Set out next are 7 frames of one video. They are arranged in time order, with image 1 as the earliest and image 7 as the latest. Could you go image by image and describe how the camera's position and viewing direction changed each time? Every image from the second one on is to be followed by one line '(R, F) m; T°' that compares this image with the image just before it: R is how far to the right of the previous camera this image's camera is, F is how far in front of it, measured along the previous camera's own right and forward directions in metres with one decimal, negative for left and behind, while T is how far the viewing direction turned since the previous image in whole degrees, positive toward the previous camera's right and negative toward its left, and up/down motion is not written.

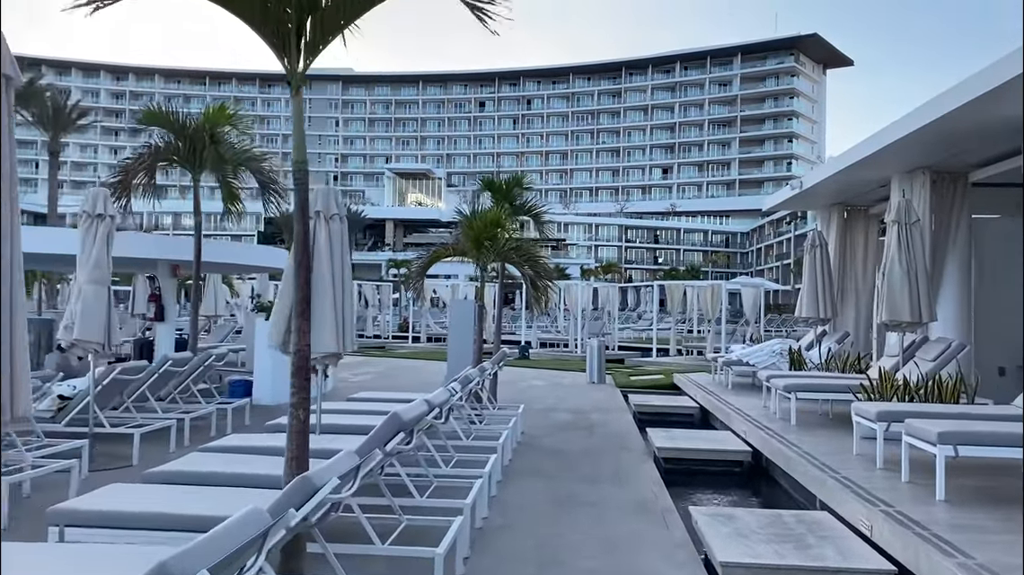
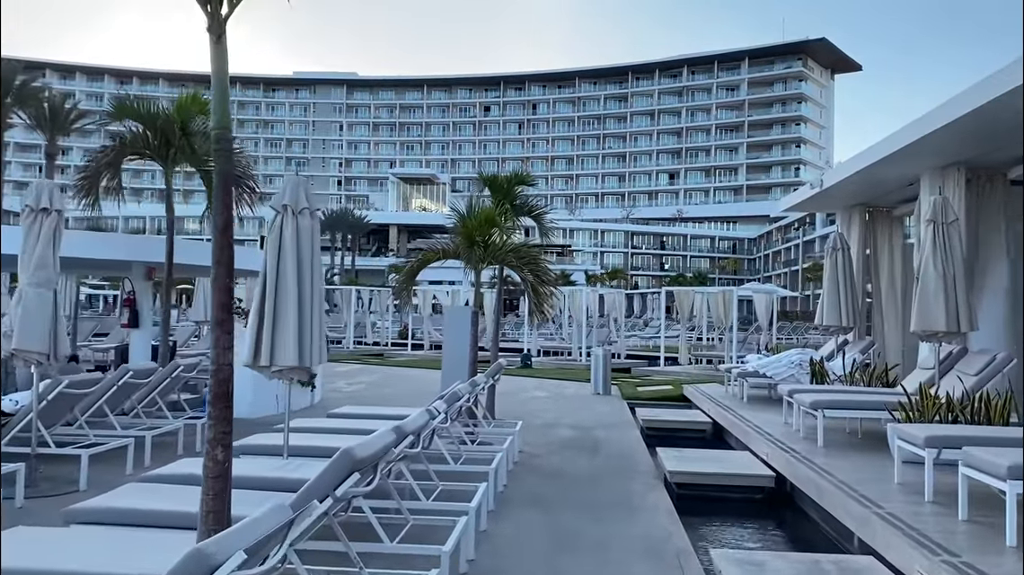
(+0.1, +0.8) m; 0°
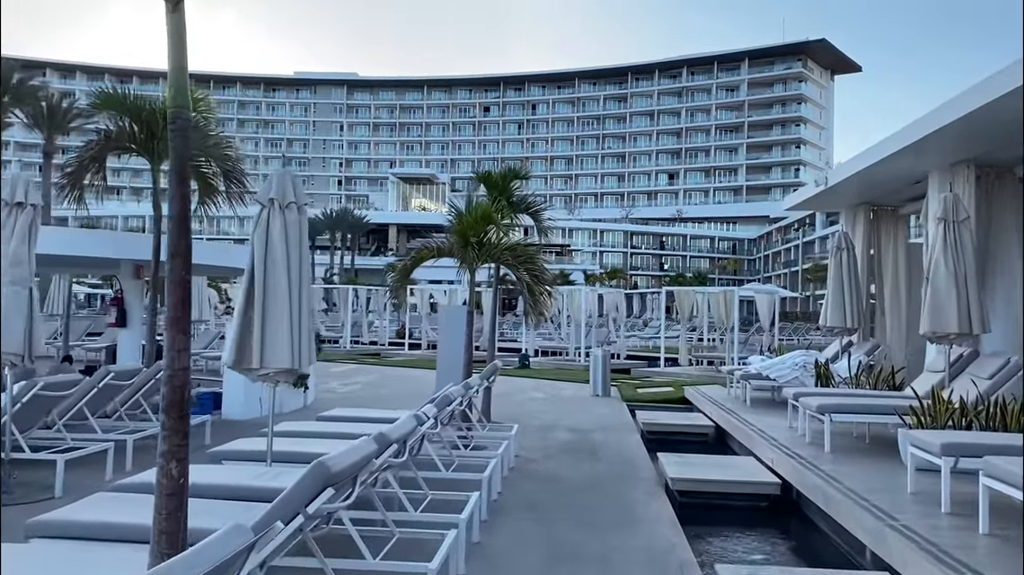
(0.0, +0.3) m; 0°
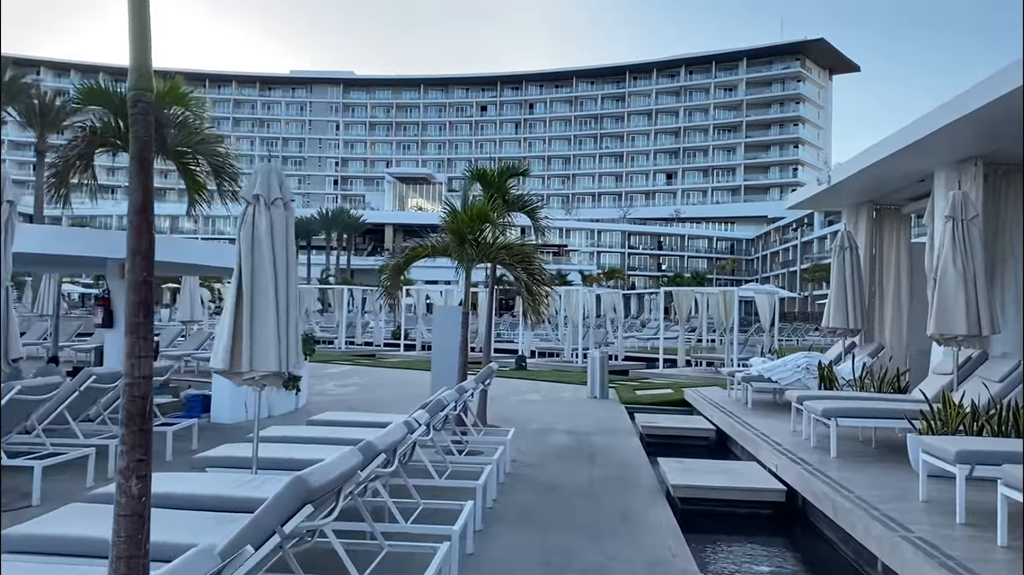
(0.0, +0.2) m; 0°
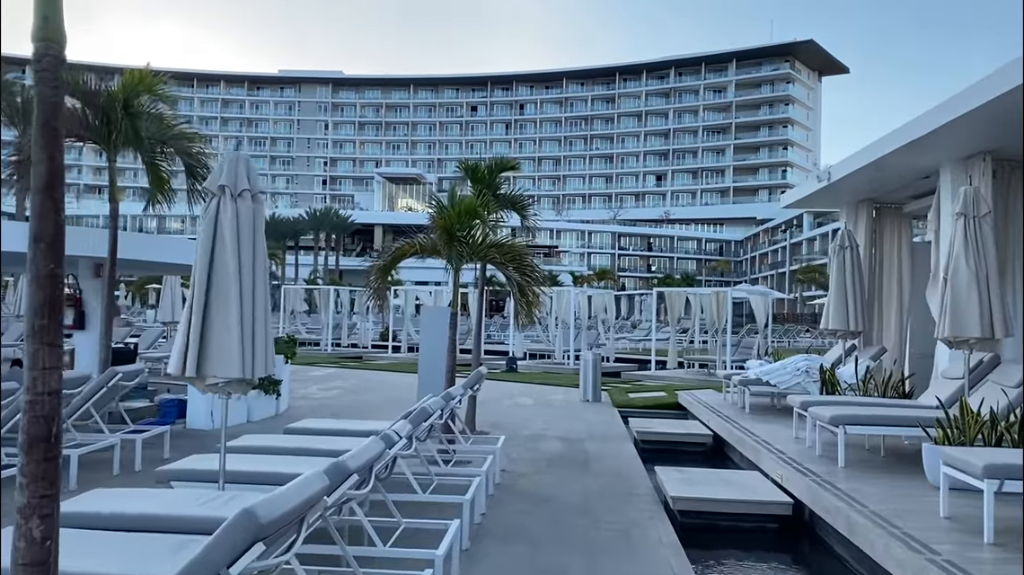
(0.0, +0.4) m; +1°
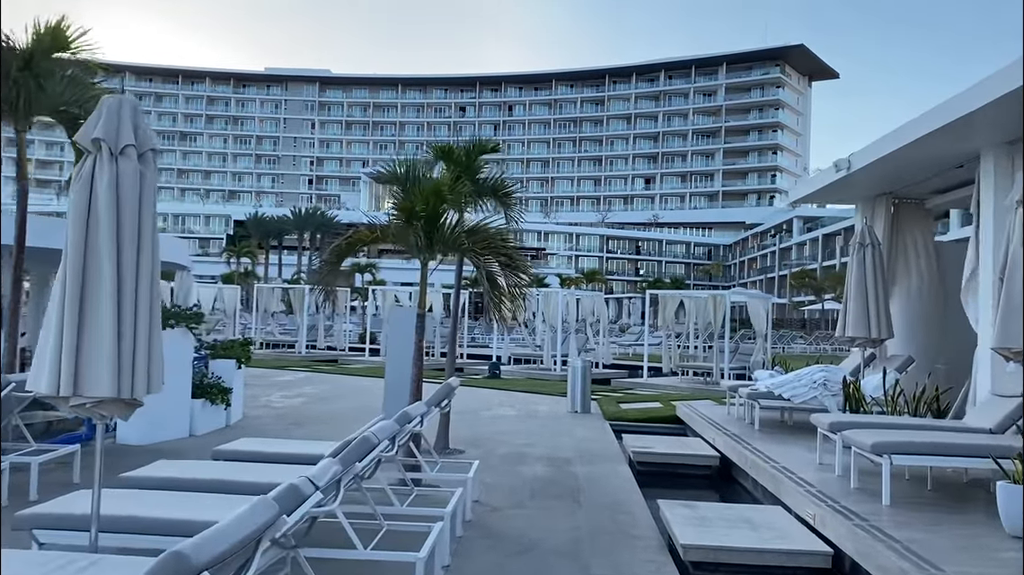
(+0.1, +1.1) m; +1°
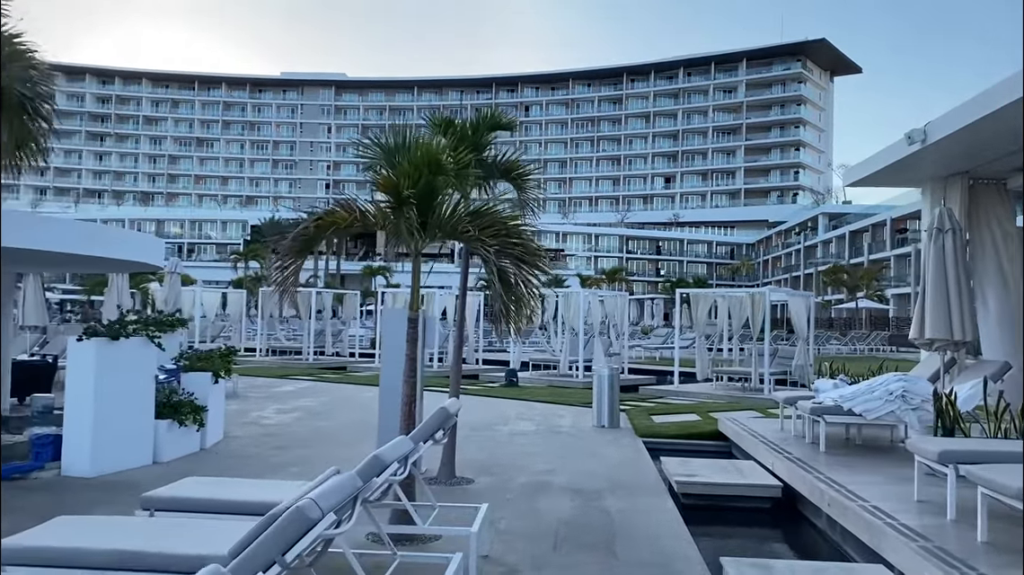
(0.0, +1.3) m; -1°
